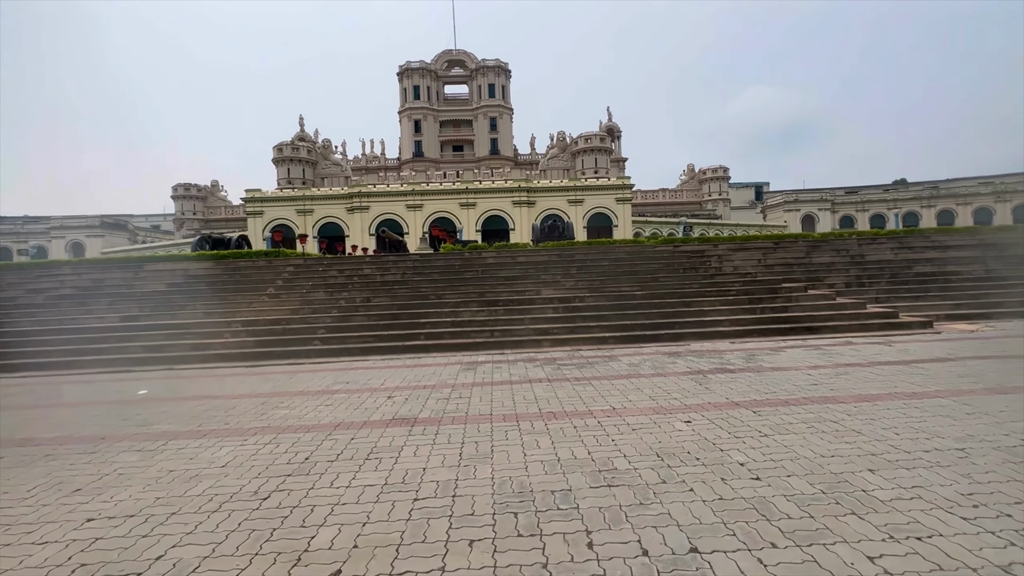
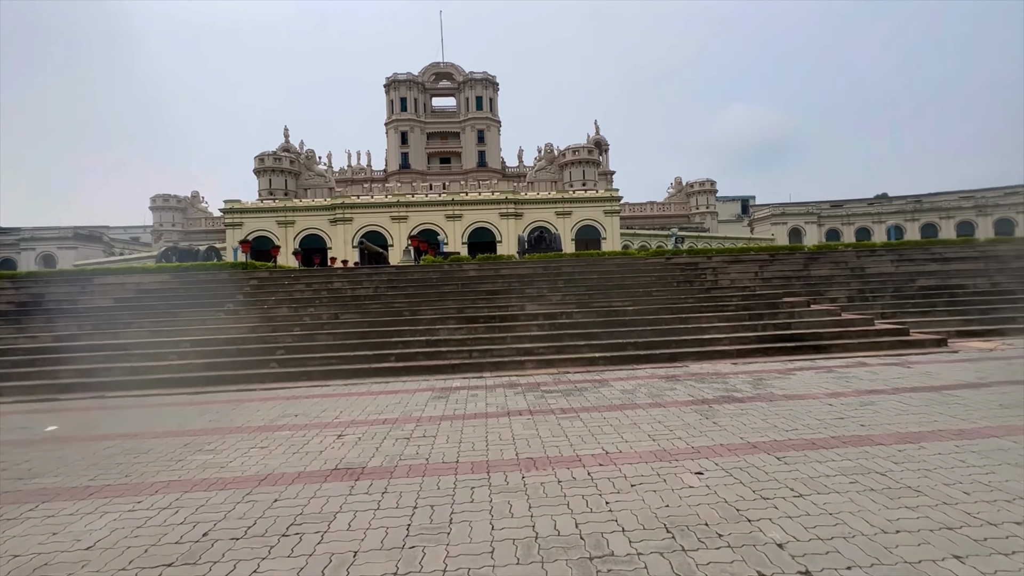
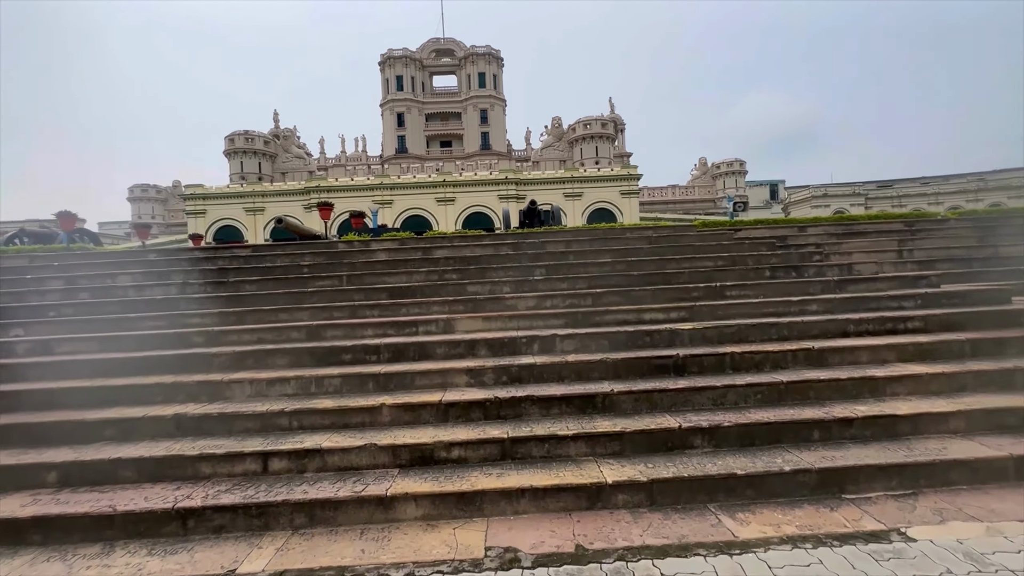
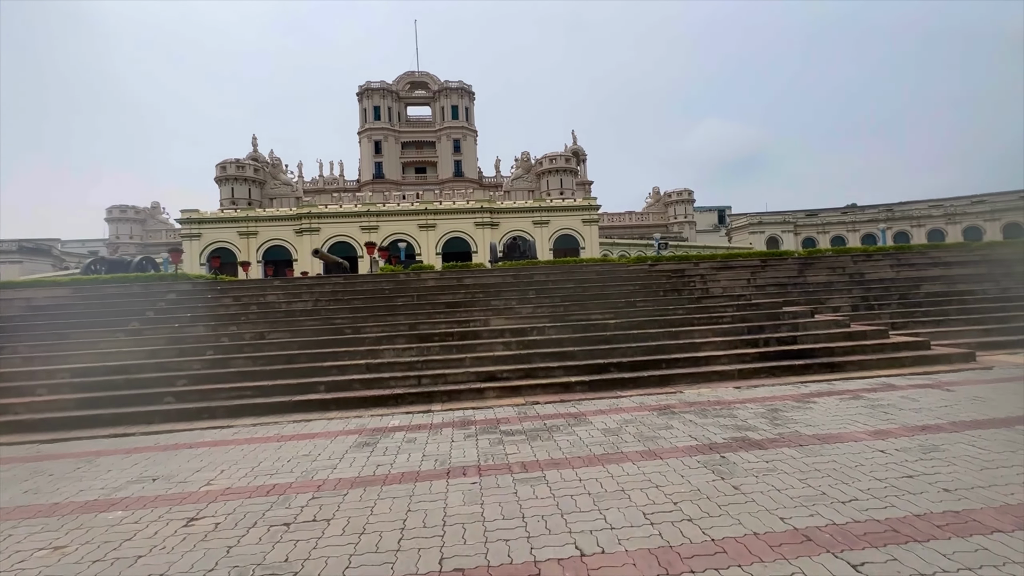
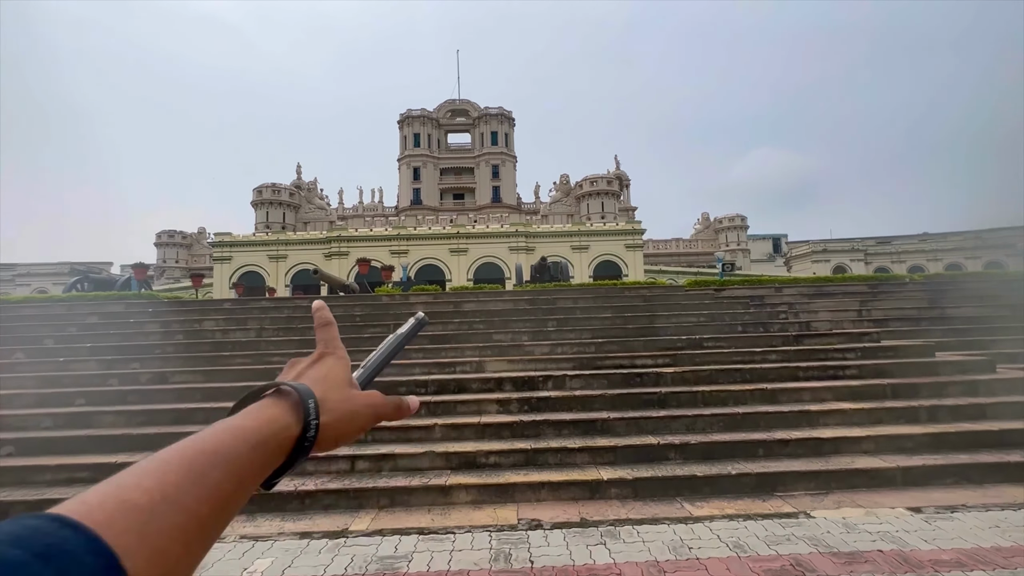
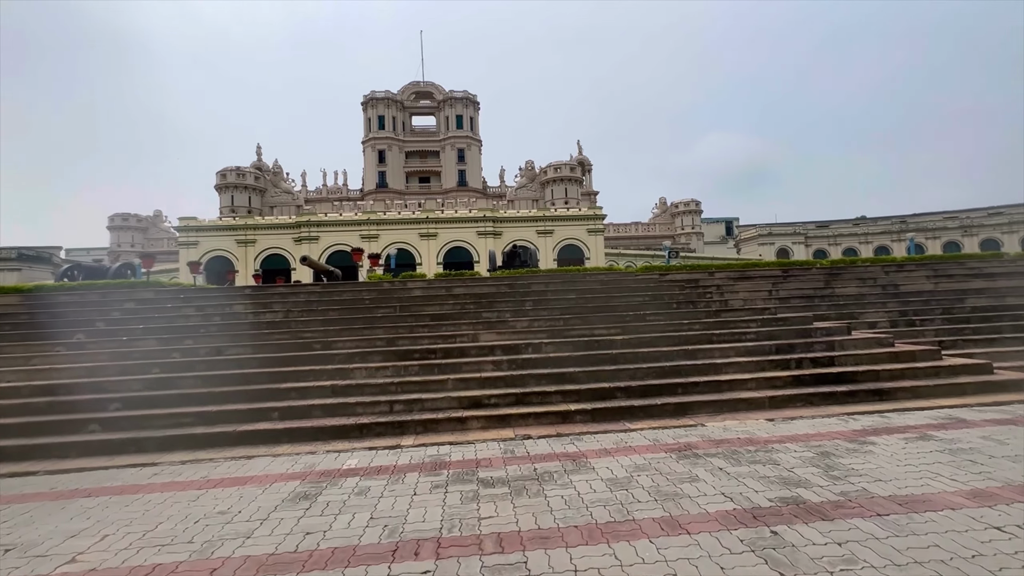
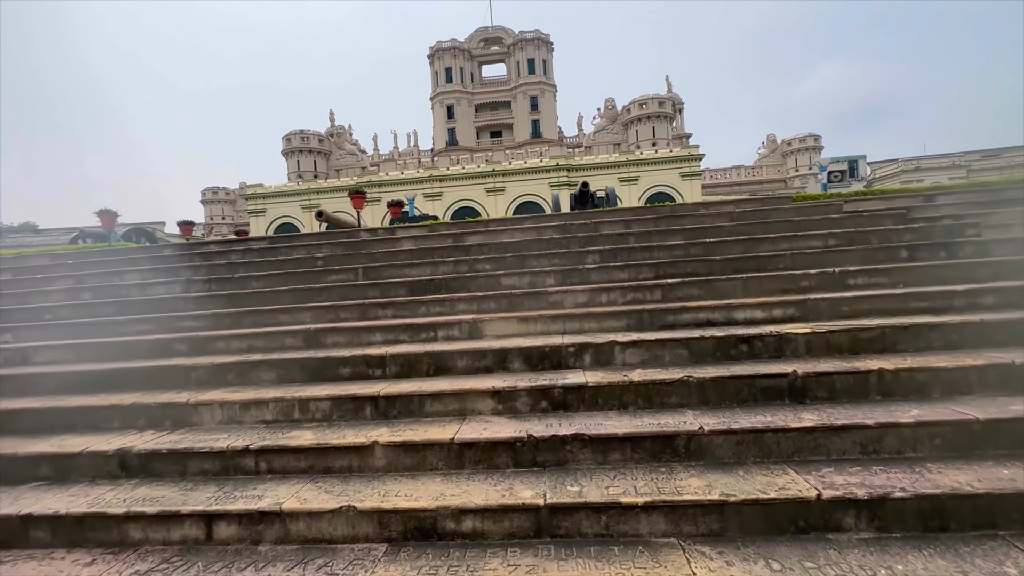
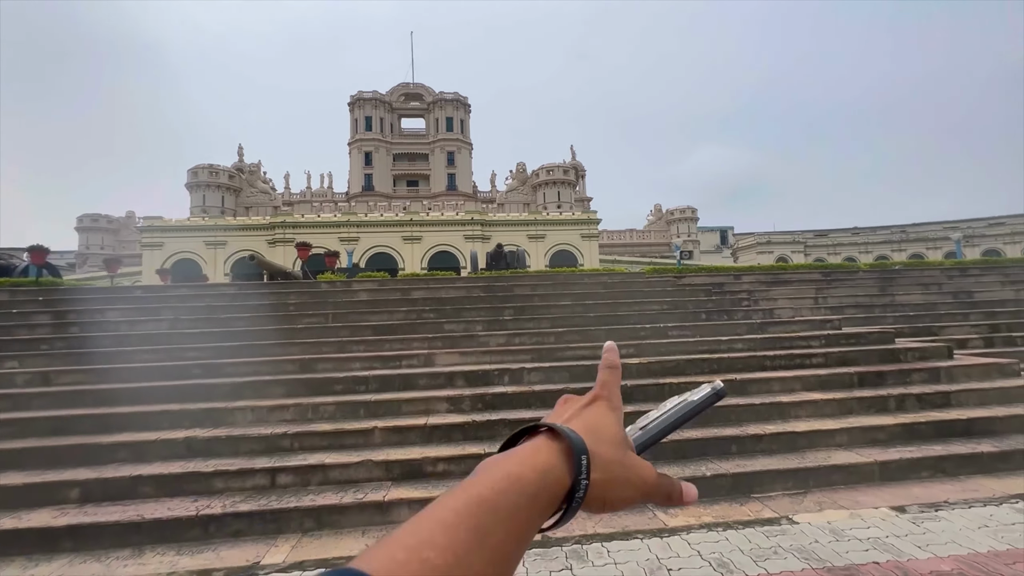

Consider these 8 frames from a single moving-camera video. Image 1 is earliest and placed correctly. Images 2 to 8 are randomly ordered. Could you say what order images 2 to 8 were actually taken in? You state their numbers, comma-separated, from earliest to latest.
2, 4, 6, 5, 8, 3, 7
